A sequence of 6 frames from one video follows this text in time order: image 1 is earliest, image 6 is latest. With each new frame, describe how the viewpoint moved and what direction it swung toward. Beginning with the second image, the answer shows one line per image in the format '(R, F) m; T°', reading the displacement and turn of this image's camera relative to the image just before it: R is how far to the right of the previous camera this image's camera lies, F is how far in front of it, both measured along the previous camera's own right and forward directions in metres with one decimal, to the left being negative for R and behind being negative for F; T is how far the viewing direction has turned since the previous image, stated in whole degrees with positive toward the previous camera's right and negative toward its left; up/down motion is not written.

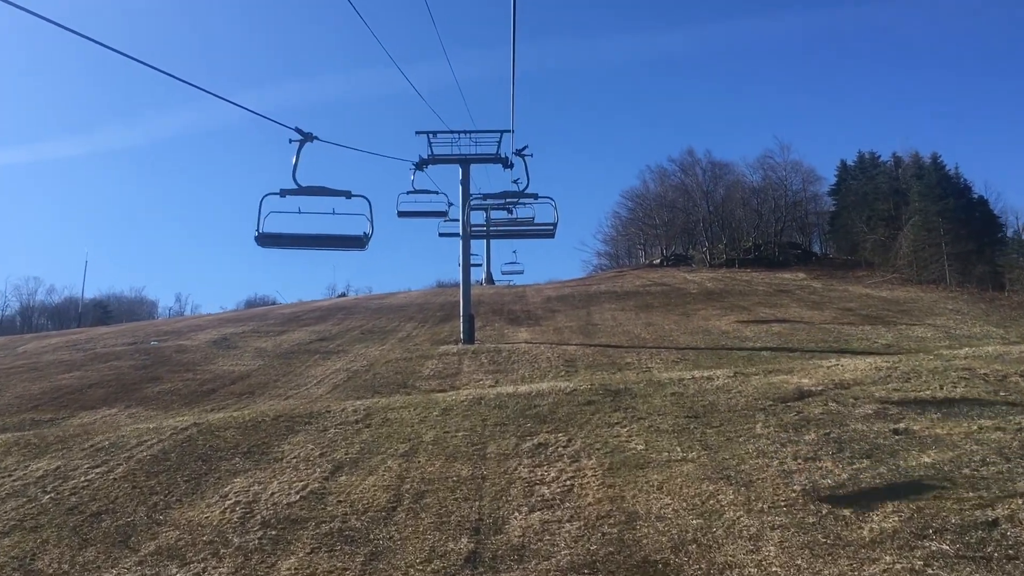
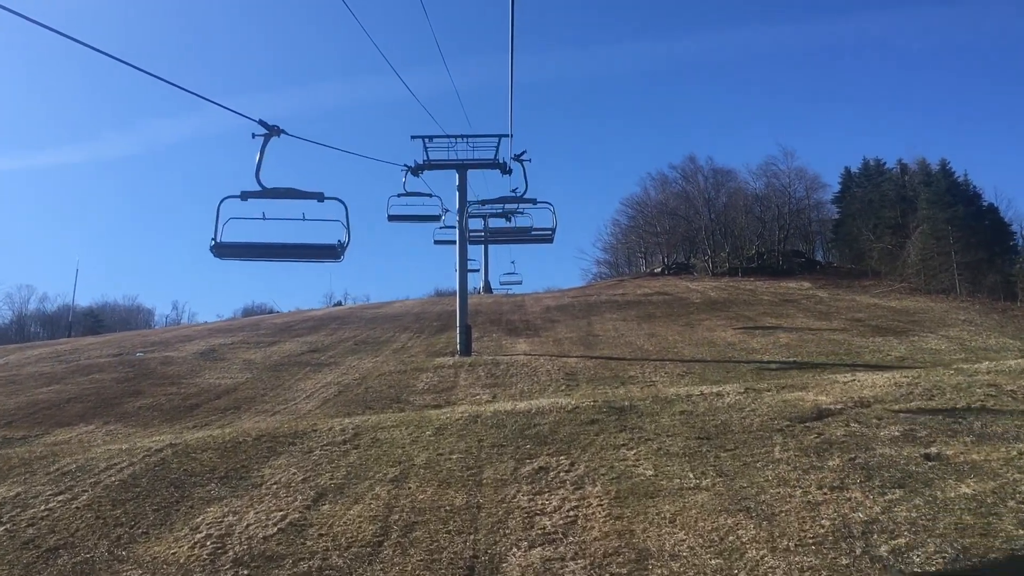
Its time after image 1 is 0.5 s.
(0.0, +1.1) m; 0°
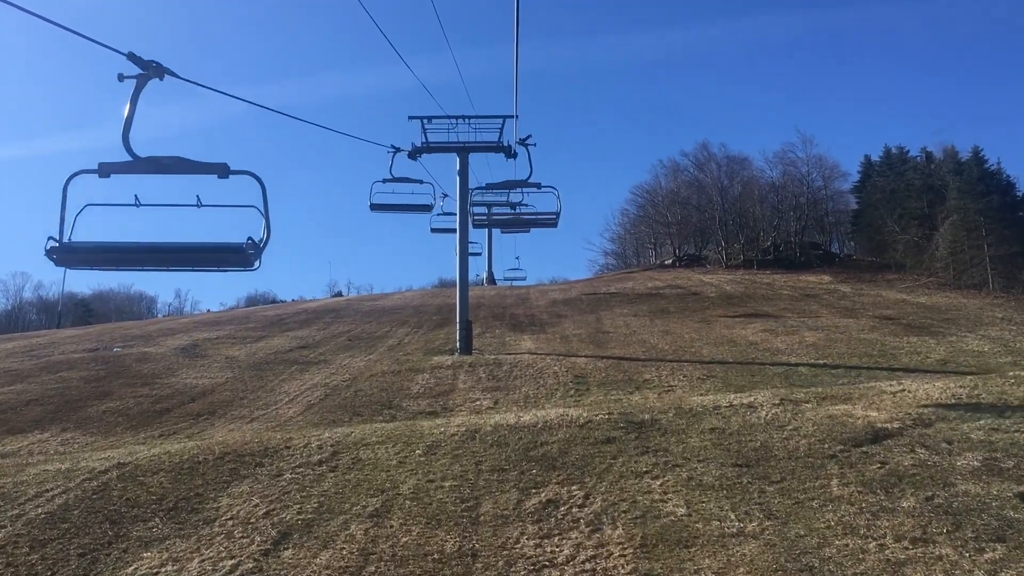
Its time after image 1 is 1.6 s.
(0.0, +2.2) m; 0°
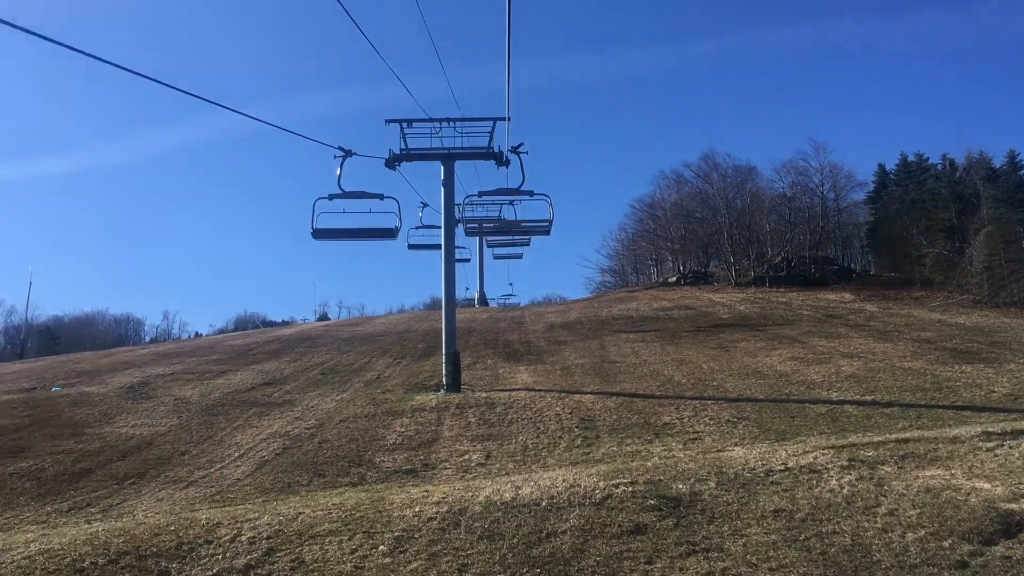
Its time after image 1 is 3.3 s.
(0.0, +3.5) m; 0°
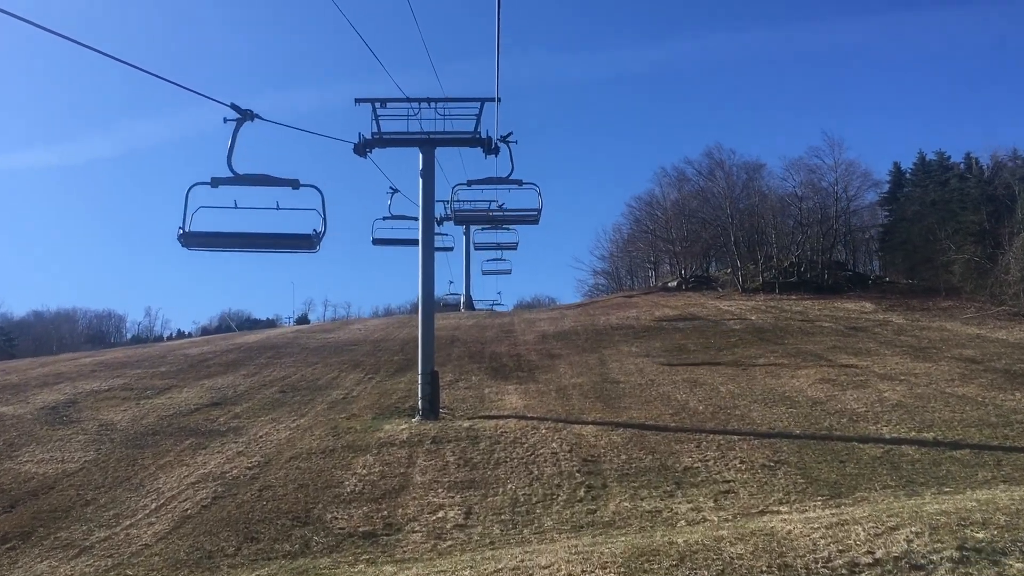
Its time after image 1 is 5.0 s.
(0.0, +3.6) m; +1°
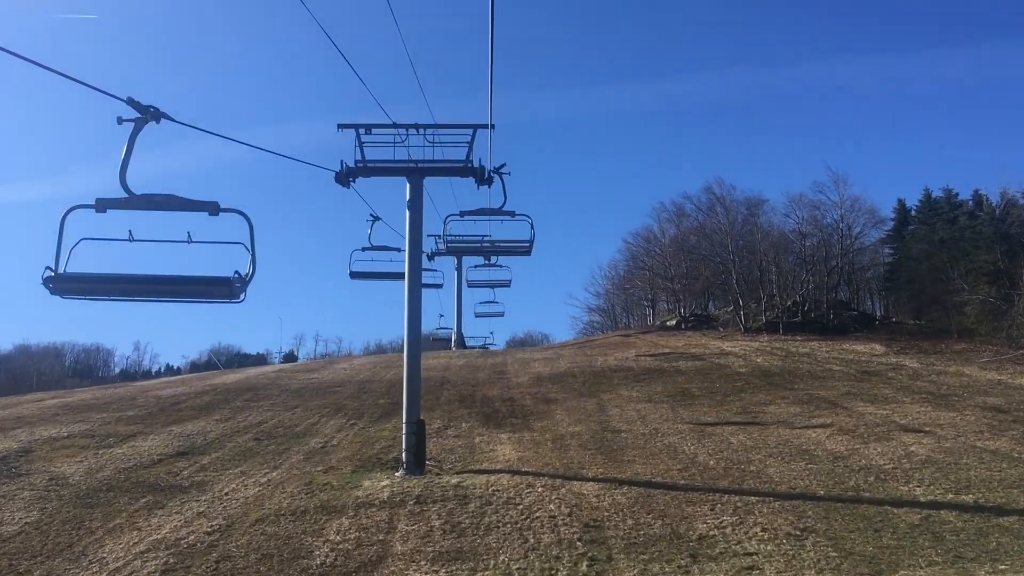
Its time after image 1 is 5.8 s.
(0.0, +1.6) m; 0°
